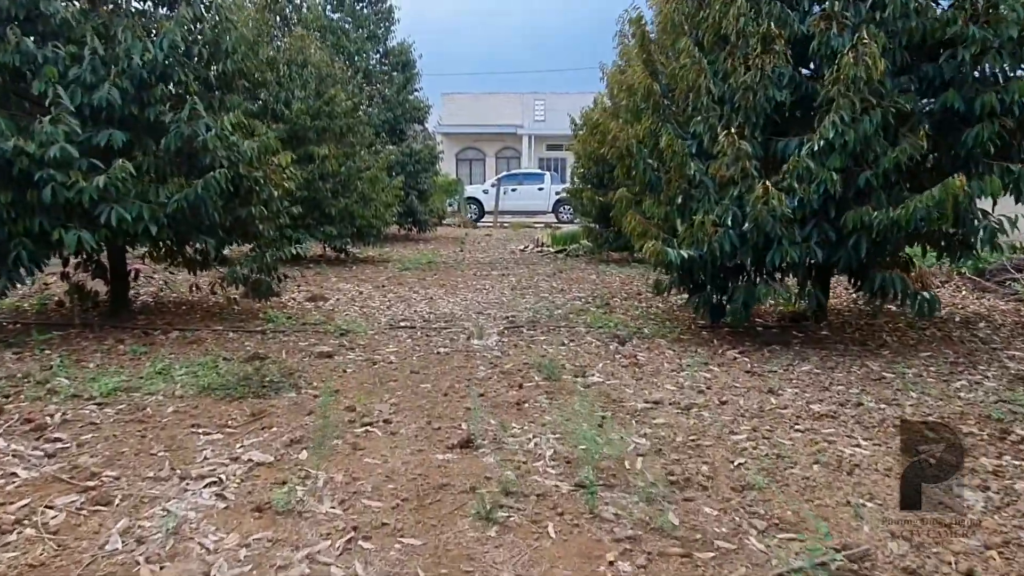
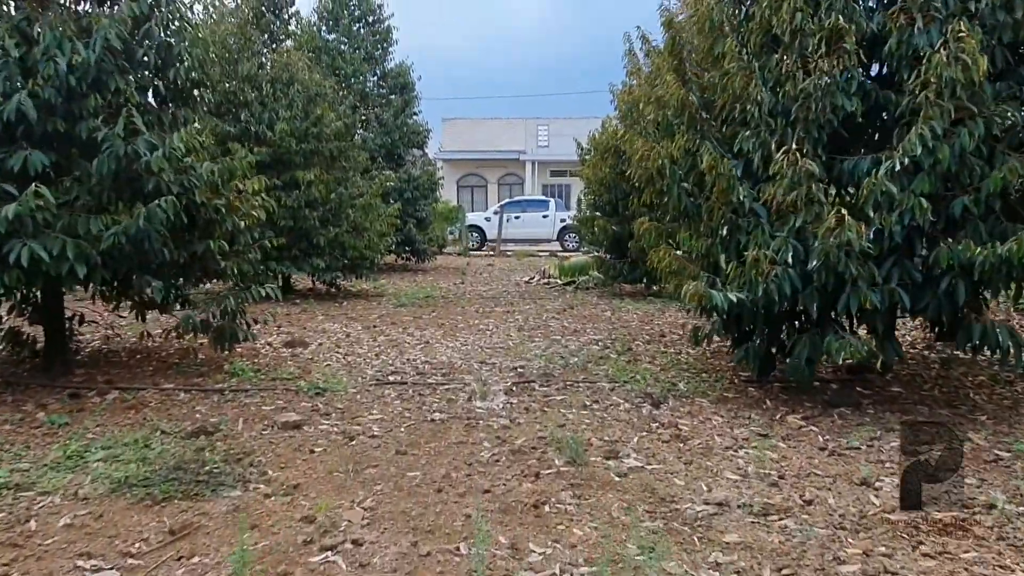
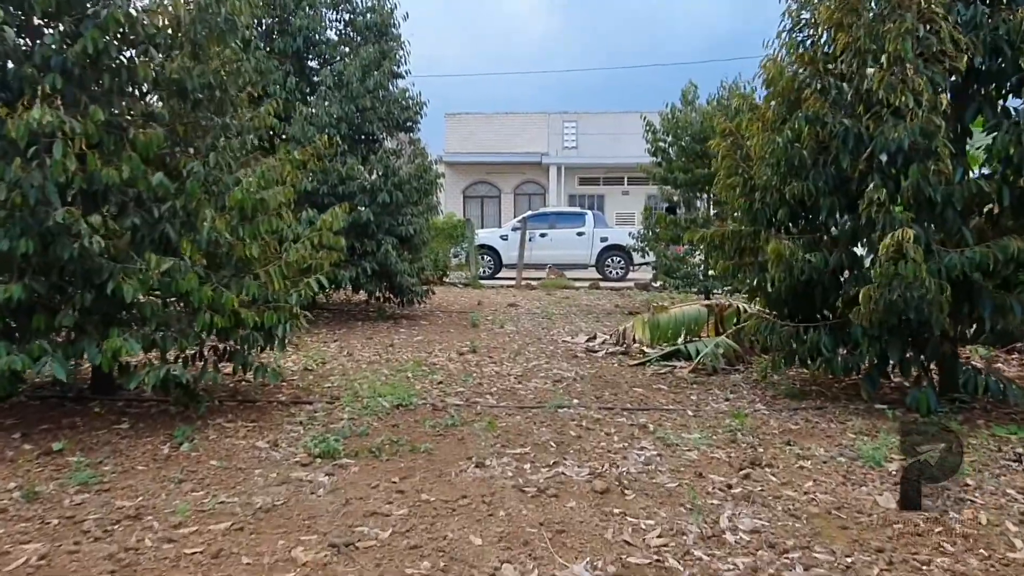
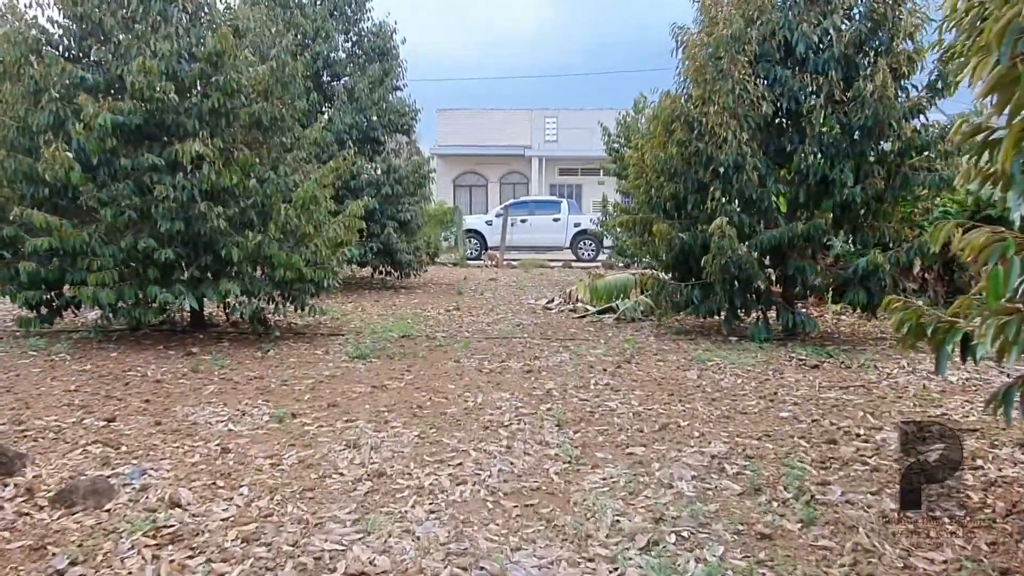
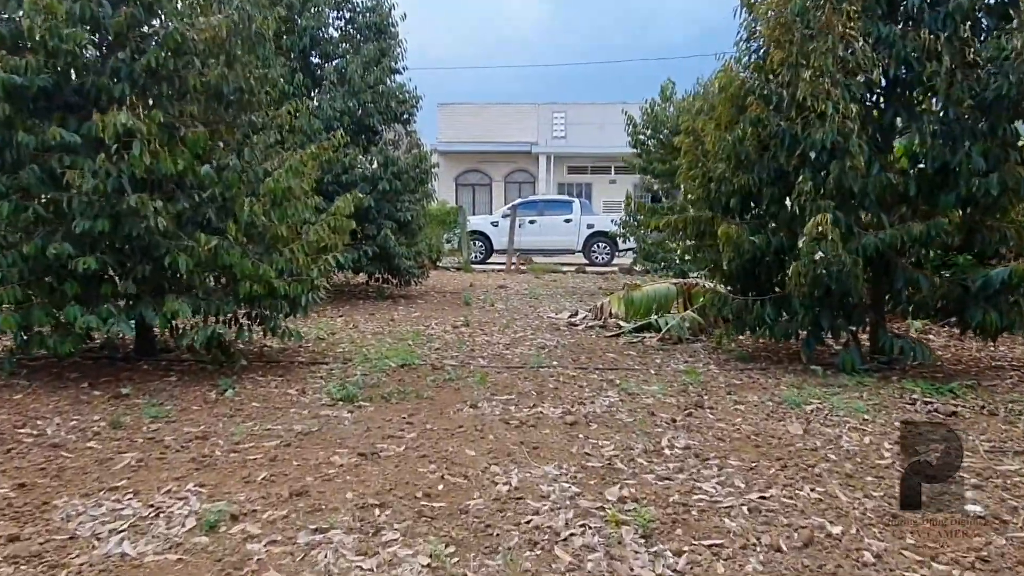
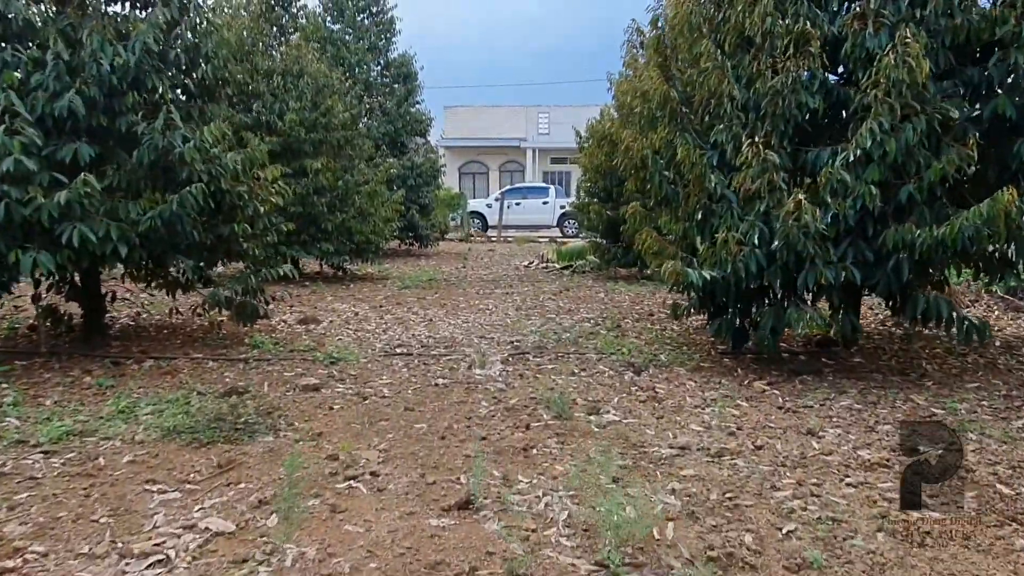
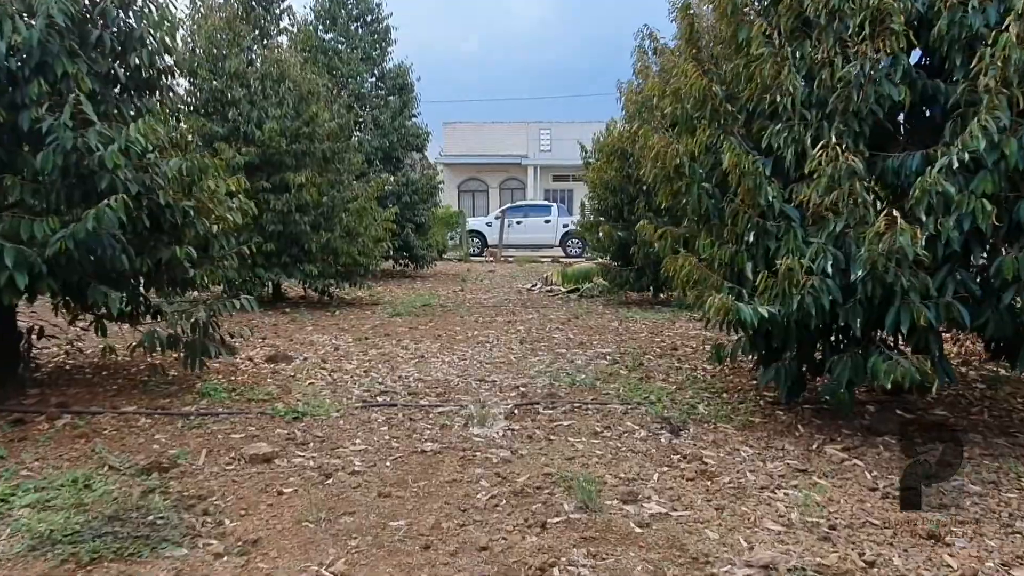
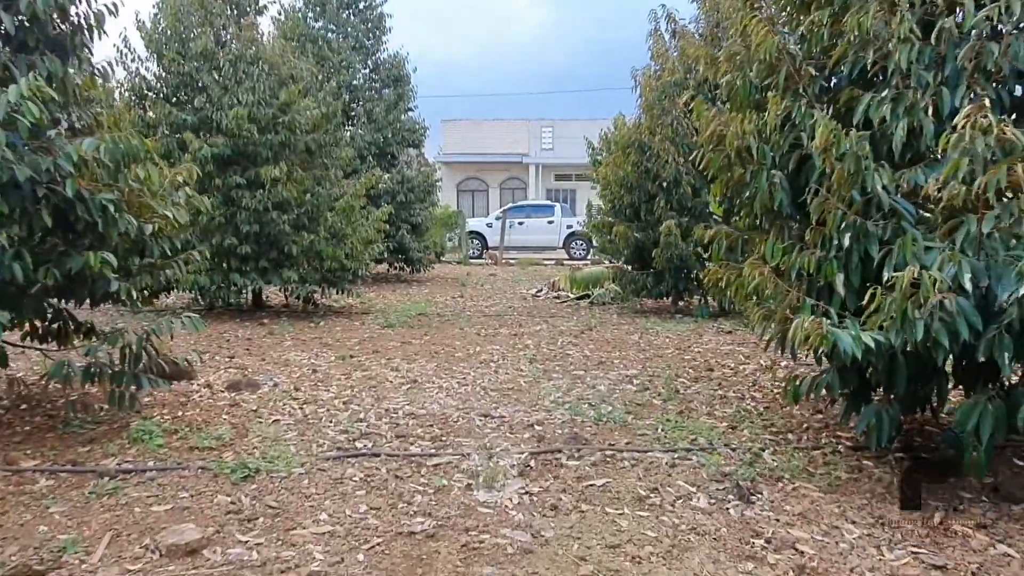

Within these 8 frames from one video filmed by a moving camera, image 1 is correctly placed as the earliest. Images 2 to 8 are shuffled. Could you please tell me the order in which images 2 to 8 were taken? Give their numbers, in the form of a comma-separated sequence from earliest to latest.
6, 2, 7, 8, 4, 5, 3
